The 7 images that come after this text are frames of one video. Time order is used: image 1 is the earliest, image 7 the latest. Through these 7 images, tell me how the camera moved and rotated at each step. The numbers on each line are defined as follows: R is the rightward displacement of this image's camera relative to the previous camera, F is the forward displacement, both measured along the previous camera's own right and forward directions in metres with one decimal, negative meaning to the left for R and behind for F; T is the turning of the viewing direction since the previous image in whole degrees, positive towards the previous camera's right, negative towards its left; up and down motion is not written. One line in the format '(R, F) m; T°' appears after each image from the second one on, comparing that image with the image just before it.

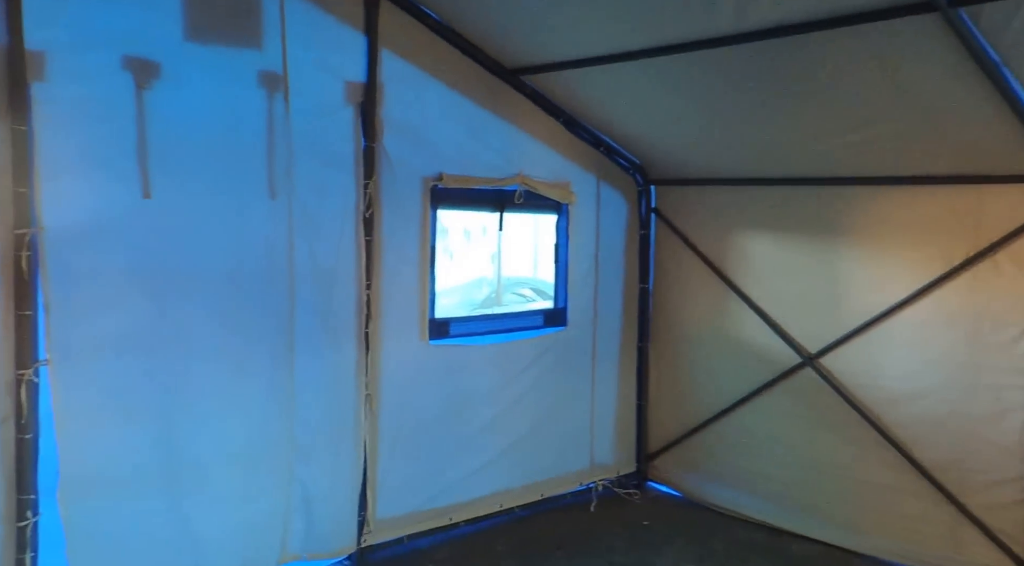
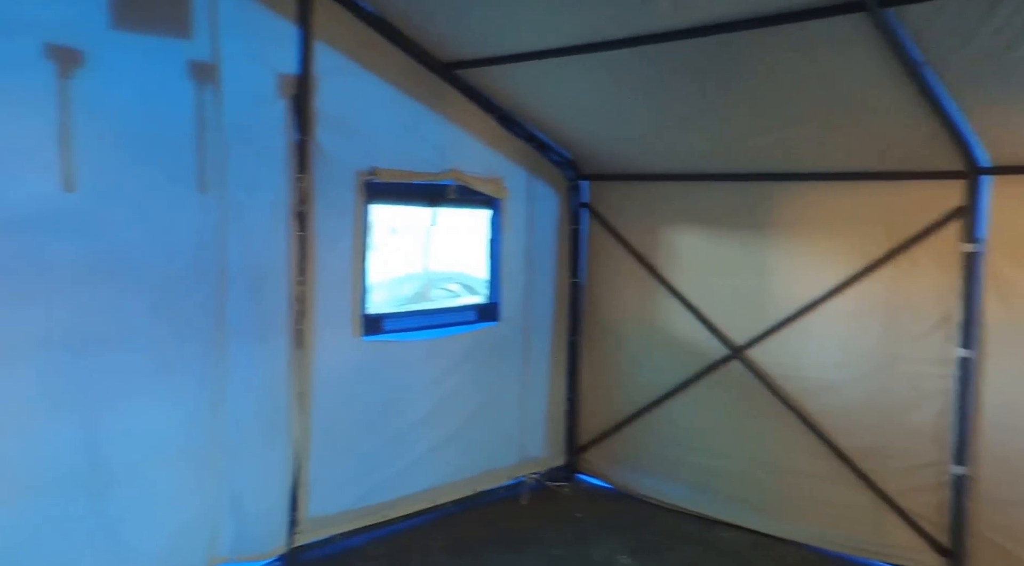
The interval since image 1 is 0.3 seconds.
(+0.1, 0.0) m; +4°
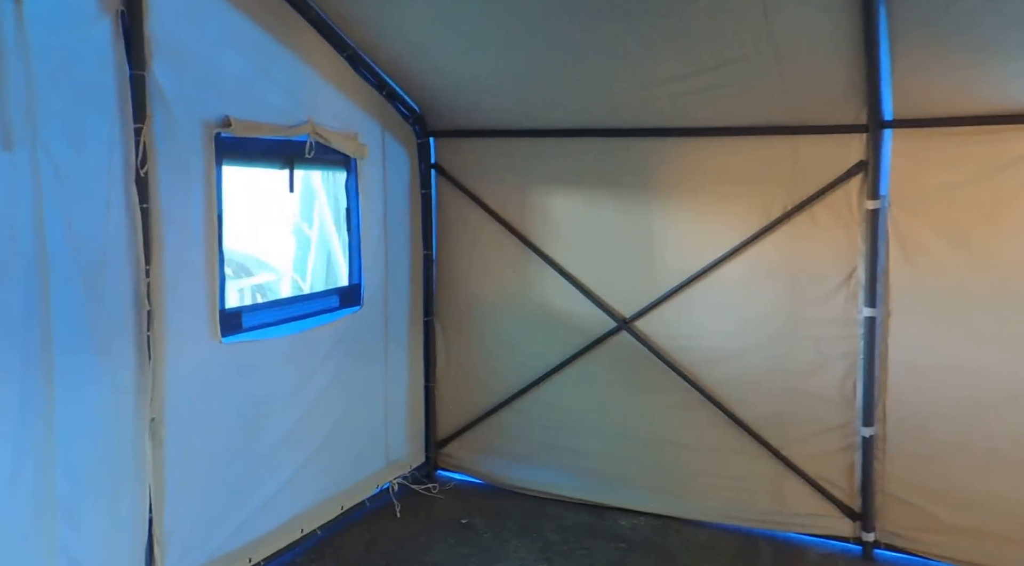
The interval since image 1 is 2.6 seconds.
(-0.3, +0.5) m; +15°
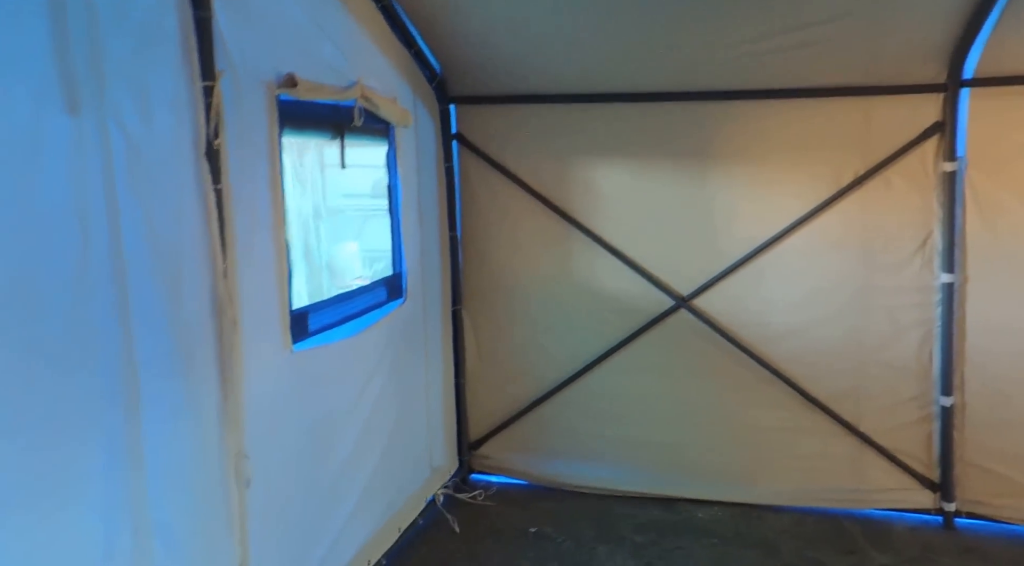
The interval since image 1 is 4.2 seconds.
(-0.7, +0.4) m; +7°
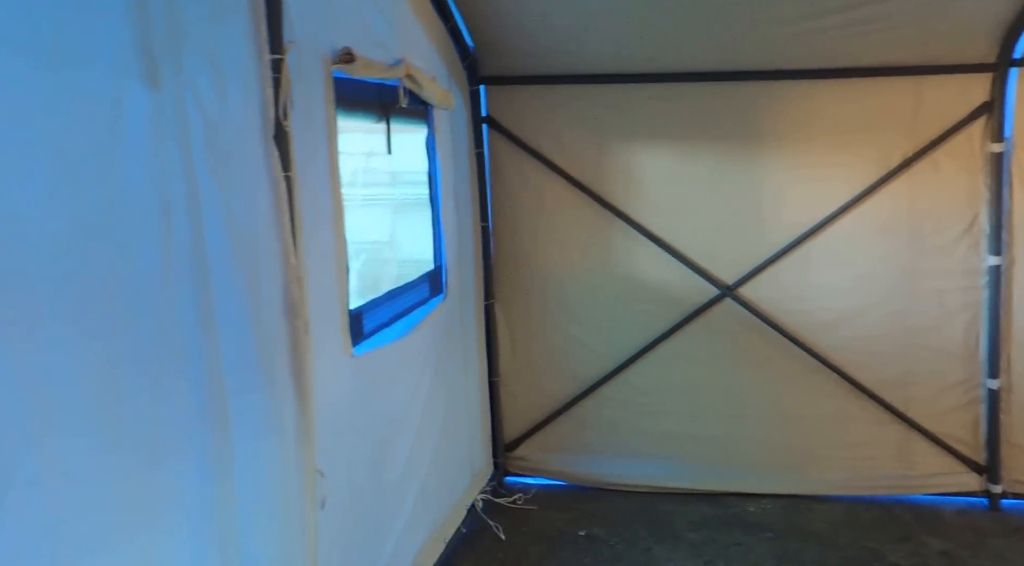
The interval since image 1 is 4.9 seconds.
(-0.3, +0.2) m; +3°
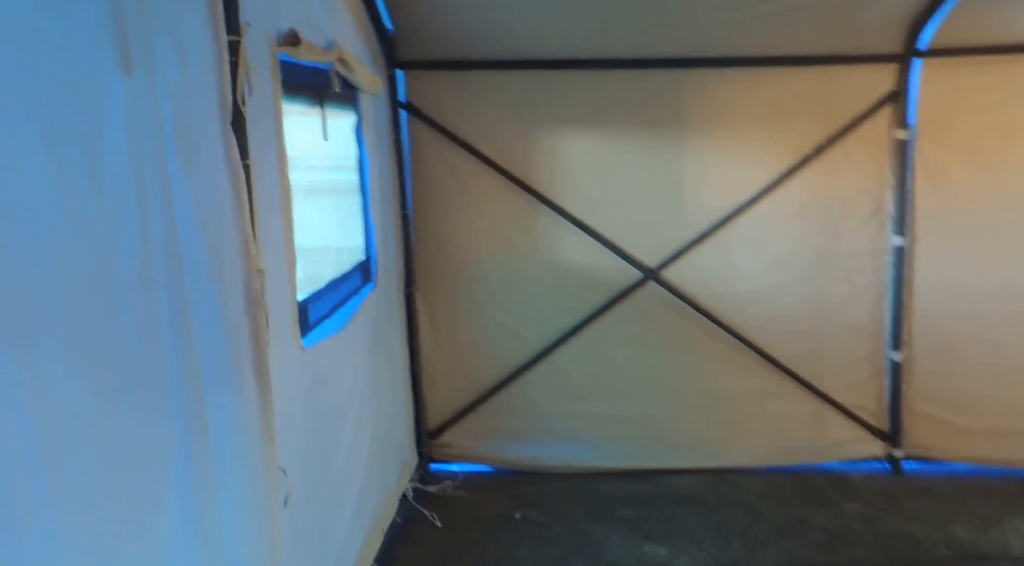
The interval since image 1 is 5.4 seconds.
(0.0, 0.0) m; +7°
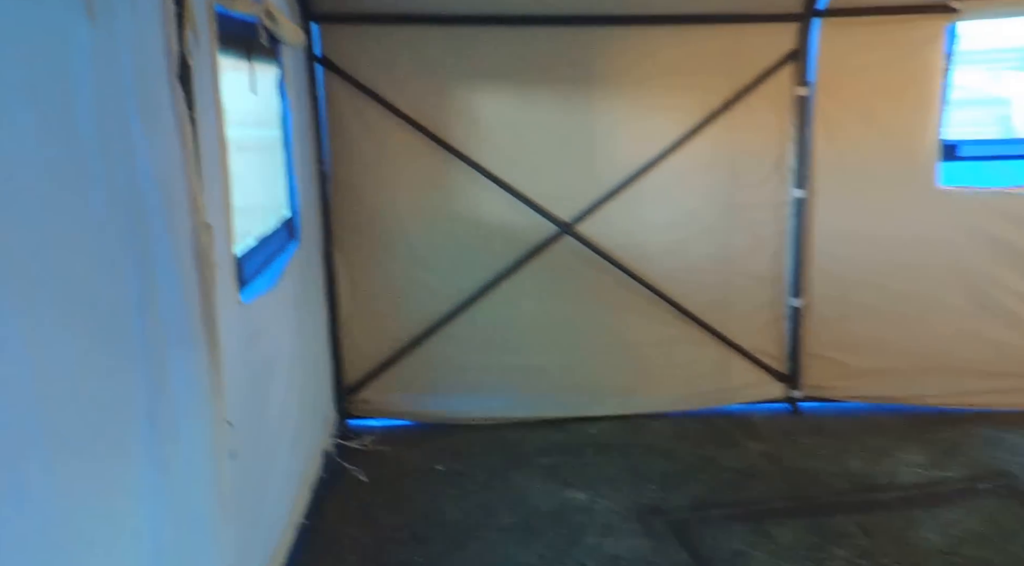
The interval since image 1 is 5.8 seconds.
(+0.1, 0.0) m; +5°
